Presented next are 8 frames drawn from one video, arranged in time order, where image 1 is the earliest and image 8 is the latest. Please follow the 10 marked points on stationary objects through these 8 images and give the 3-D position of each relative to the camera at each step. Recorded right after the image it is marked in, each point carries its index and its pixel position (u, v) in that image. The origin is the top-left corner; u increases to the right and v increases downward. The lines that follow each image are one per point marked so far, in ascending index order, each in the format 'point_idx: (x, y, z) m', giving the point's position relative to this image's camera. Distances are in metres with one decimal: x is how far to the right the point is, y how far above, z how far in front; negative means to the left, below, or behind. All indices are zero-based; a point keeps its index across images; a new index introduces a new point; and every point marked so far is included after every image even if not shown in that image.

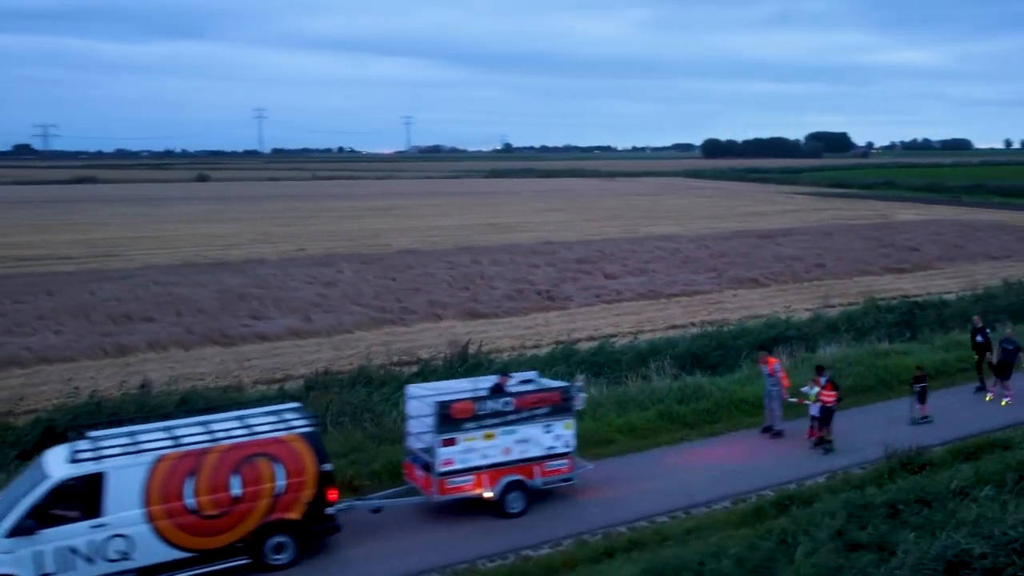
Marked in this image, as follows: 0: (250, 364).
0: (-5.0, -1.4, +19.4) m
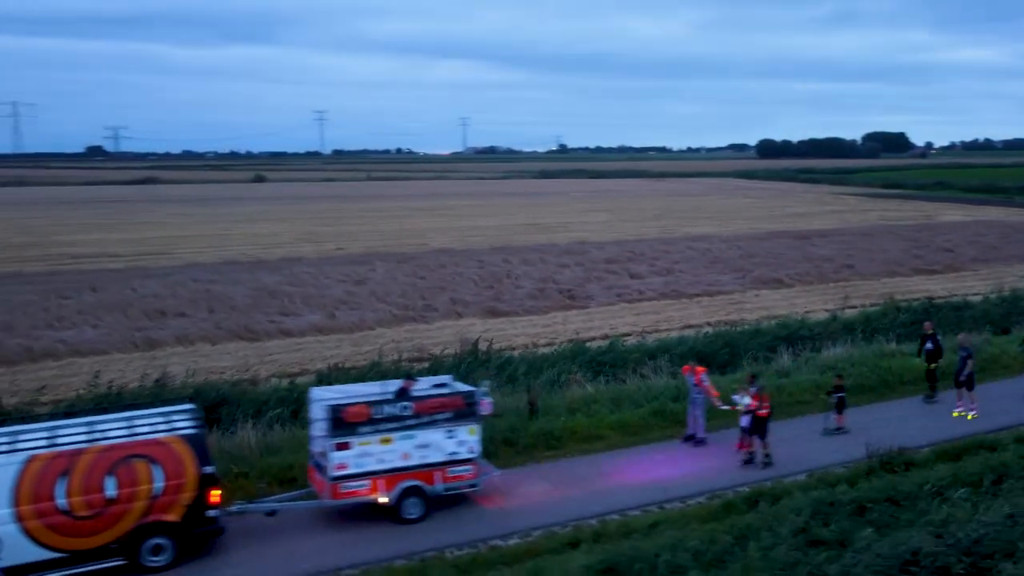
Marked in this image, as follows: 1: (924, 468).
0: (-4.8, -1.3, +20.1) m
1: (+5.2, -2.3, +12.8) m
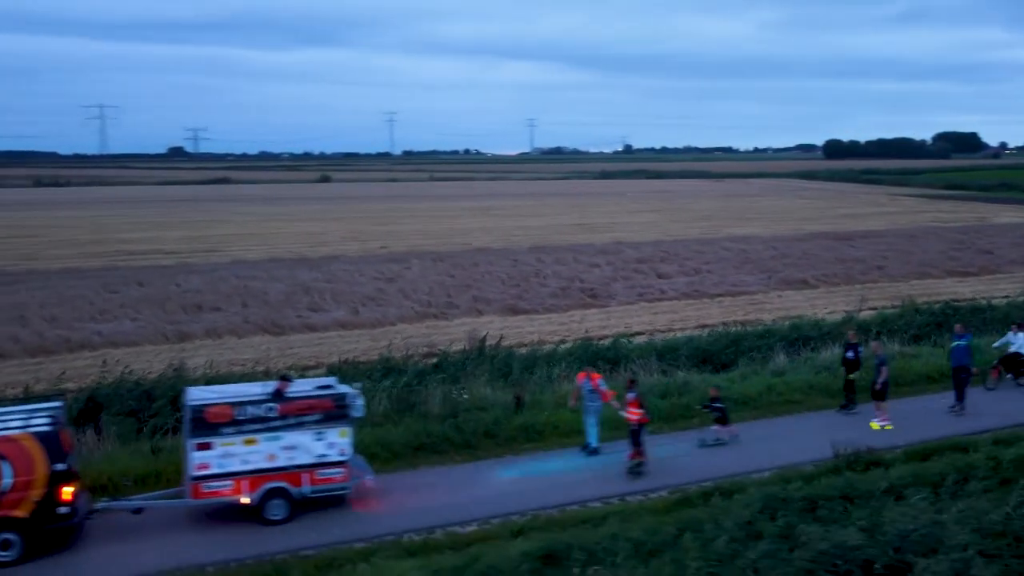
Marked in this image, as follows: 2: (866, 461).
0: (-4.6, -1.3, +20.9) m
1: (+4.8, -2.3, +12.8) m
2: (+4.8, -2.2, +13.0) m
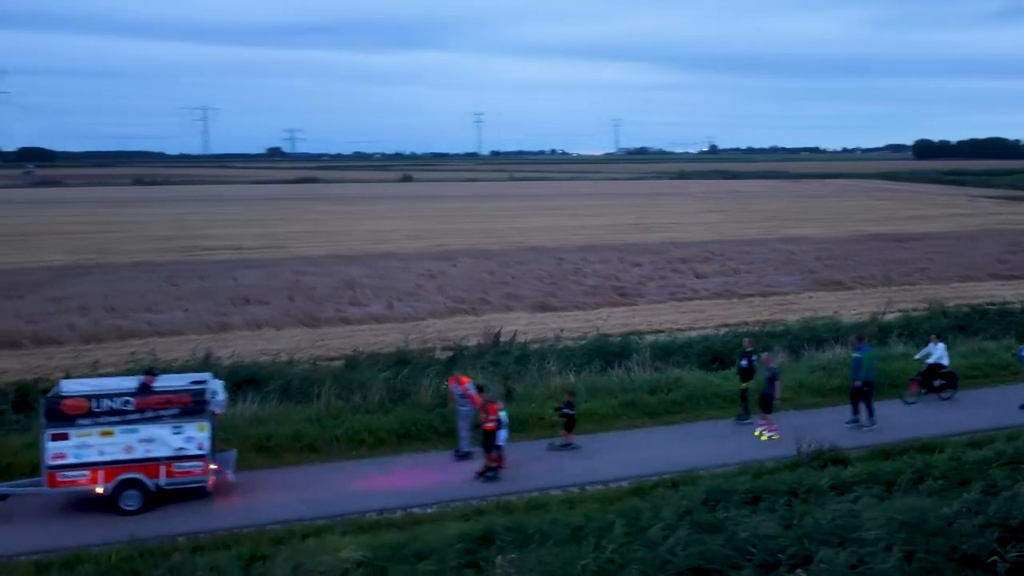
0: (-4.2, -1.1, +21.9) m
1: (+4.3, -2.3, +12.9) m
2: (+4.3, -2.2, +13.1) m
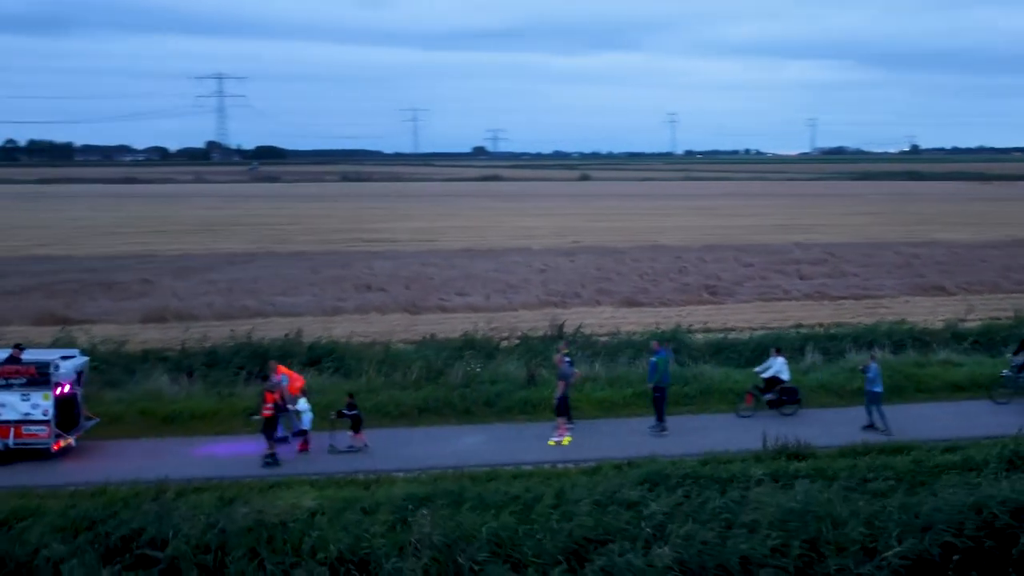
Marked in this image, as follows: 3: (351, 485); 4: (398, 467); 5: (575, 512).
0: (-2.4, -0.9, +23.9) m
1: (+3.8, -2.3, +13.2) m
2: (+3.8, -2.2, +13.4) m
3: (-2.1, -2.5, +13.1) m
4: (-1.6, -2.4, +14.1) m
5: (+0.7, -2.6, +11.9) m
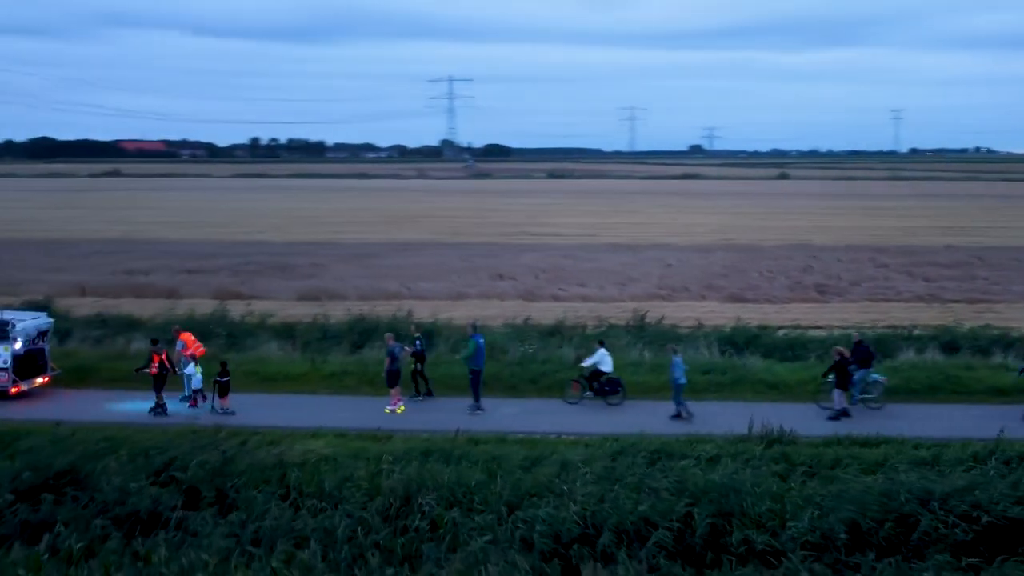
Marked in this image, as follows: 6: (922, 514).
0: (+0.2, -0.6, +25.7) m
1: (+3.5, -2.2, +13.9) m
2: (+3.6, -2.1, +14.1) m
3: (-2.1, -2.2, +15.2) m
4: (-1.4, -2.2, +16.0) m
5: (+0.3, -2.4, +13.3) m
6: (+4.4, -2.5, +11.1) m
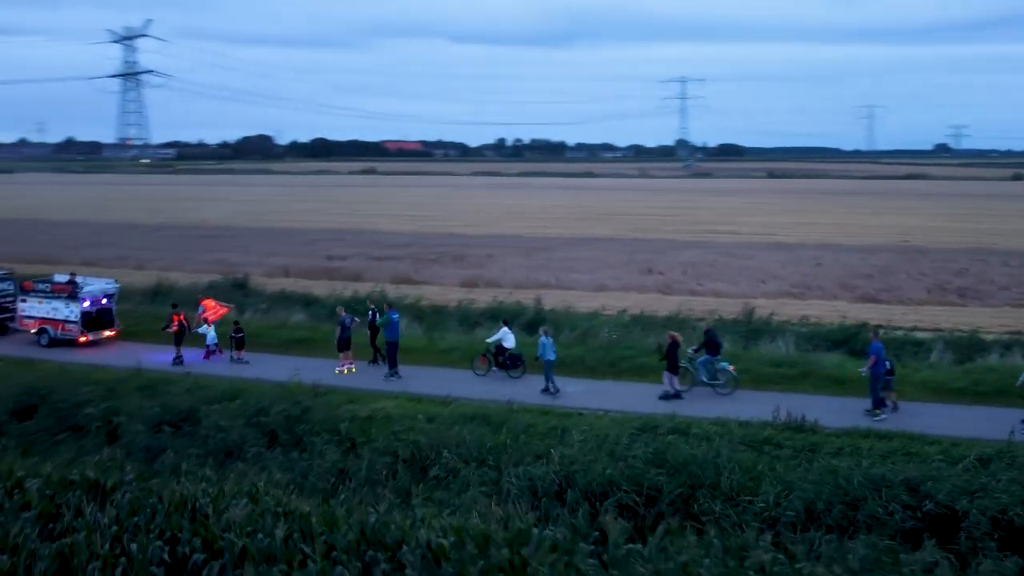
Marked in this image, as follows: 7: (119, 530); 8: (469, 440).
0: (+3.6, -0.4, +26.7) m
1: (+3.9, -2.0, +14.4) m
2: (+4.0, -2.0, +14.6) m
3: (-1.3, -1.9, +17.2) m
4: (-0.4, -1.9, +17.7) m
5: (+0.6, -2.2, +14.7) m
6: (+4.0, -2.4, +11.5) m
7: (-3.9, -2.4, +10.2) m
8: (-0.6, -2.2, +14.7) m
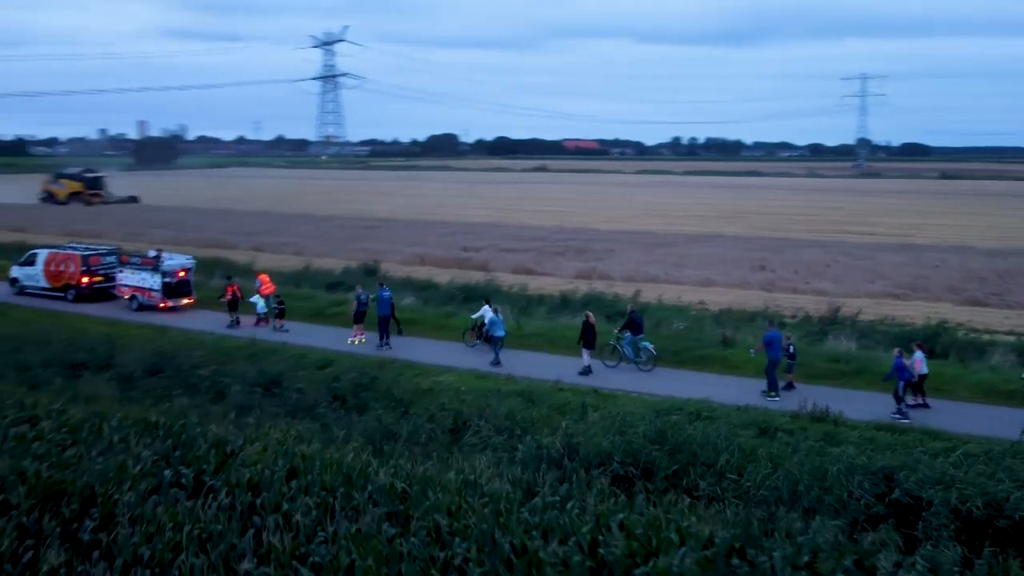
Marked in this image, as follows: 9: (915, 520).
0: (+6.3, -0.3, +27.0) m
1: (+4.3, -1.9, +14.8) m
2: (+4.4, -1.9, +15.0) m
3: (-0.3, -1.7, +18.4) m
4: (+0.6, -1.7, +18.8) m
5: (+1.1, -2.0, +15.7) m
6: (+3.9, -2.3, +11.9) m
7: (-4.2, -2.0, +12.0) m
8: (-0.1, -1.9, +15.9) m
9: (+4.5, -2.6, +11.3) m
